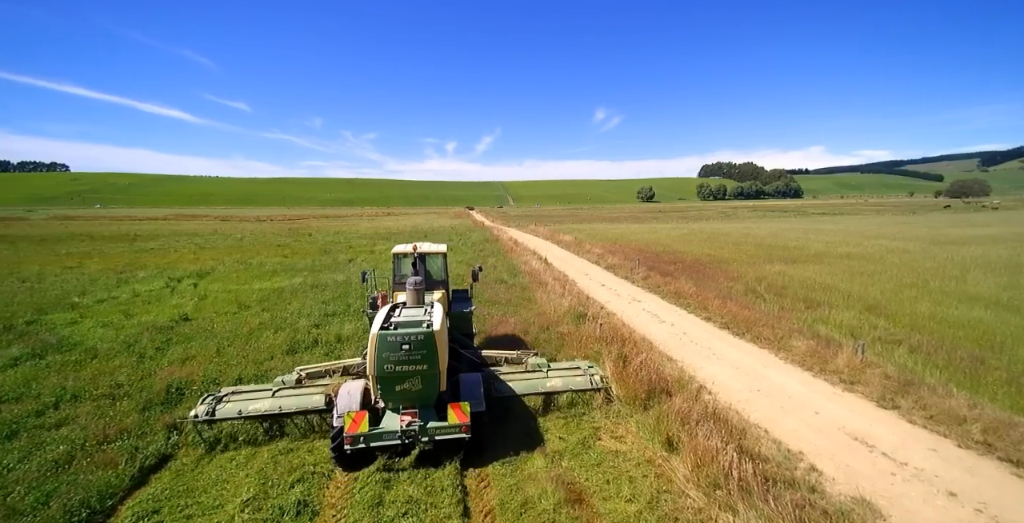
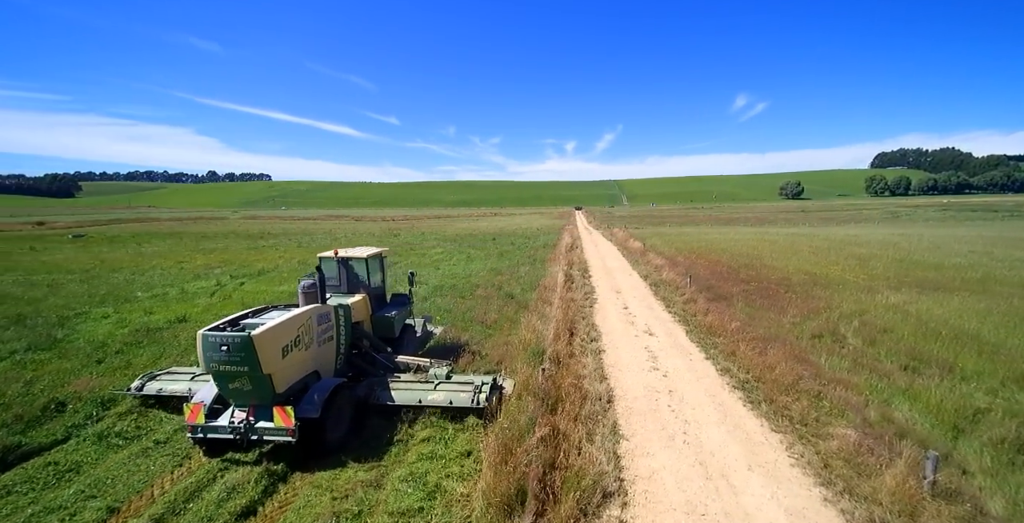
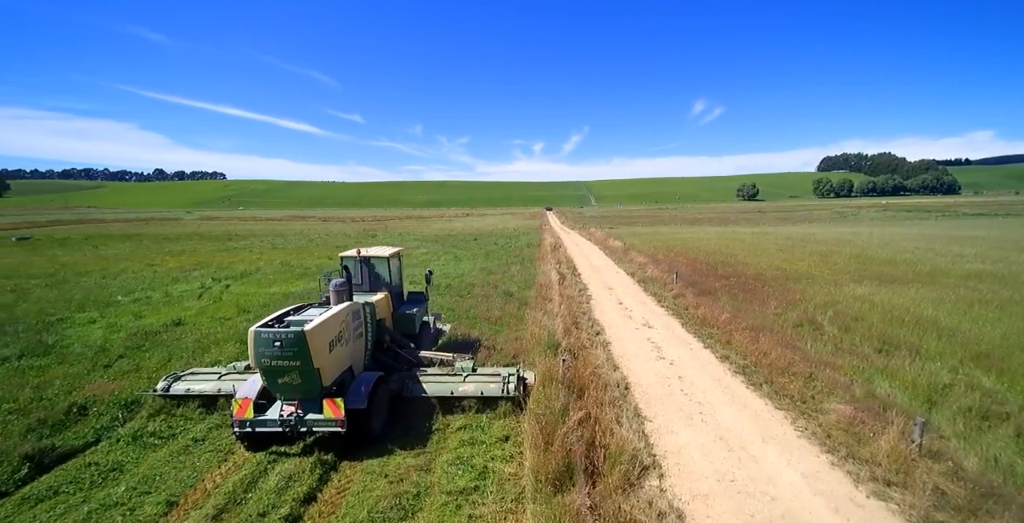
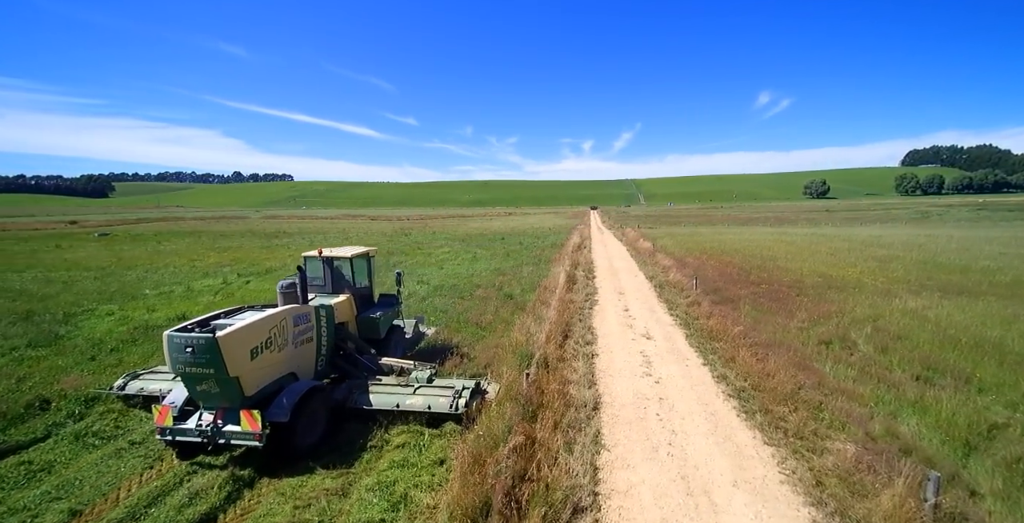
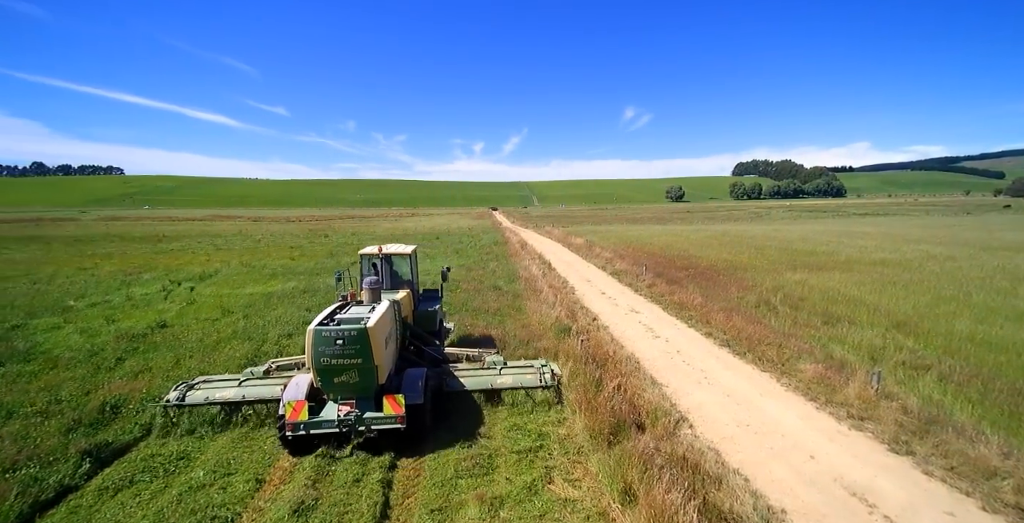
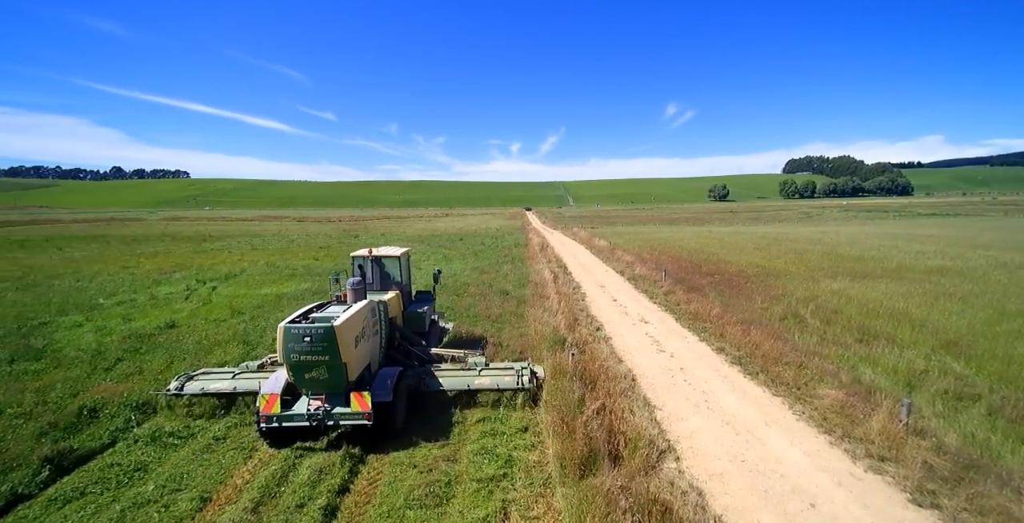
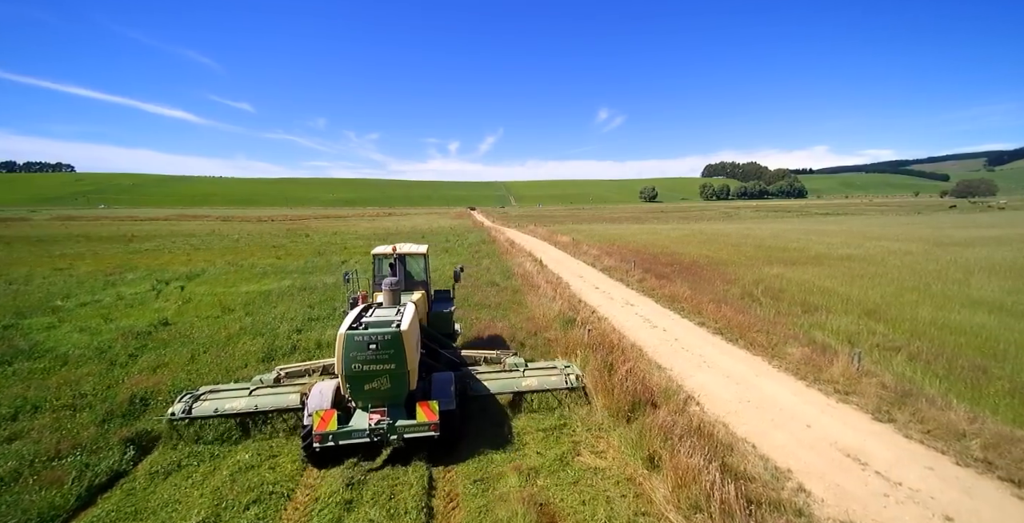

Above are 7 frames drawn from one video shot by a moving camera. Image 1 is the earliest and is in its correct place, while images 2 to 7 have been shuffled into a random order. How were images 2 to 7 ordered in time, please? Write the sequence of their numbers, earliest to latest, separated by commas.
7, 5, 6, 3, 2, 4
